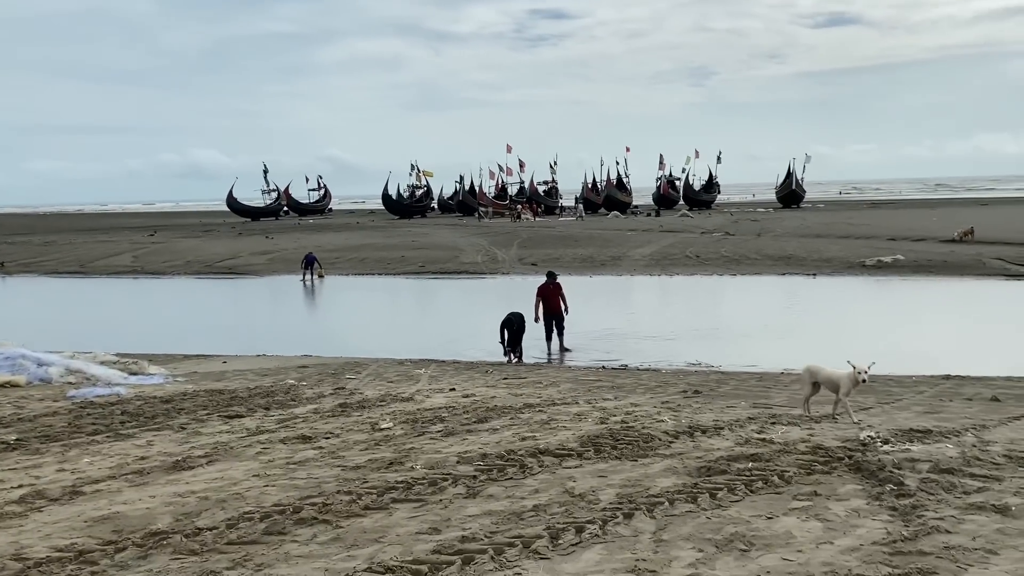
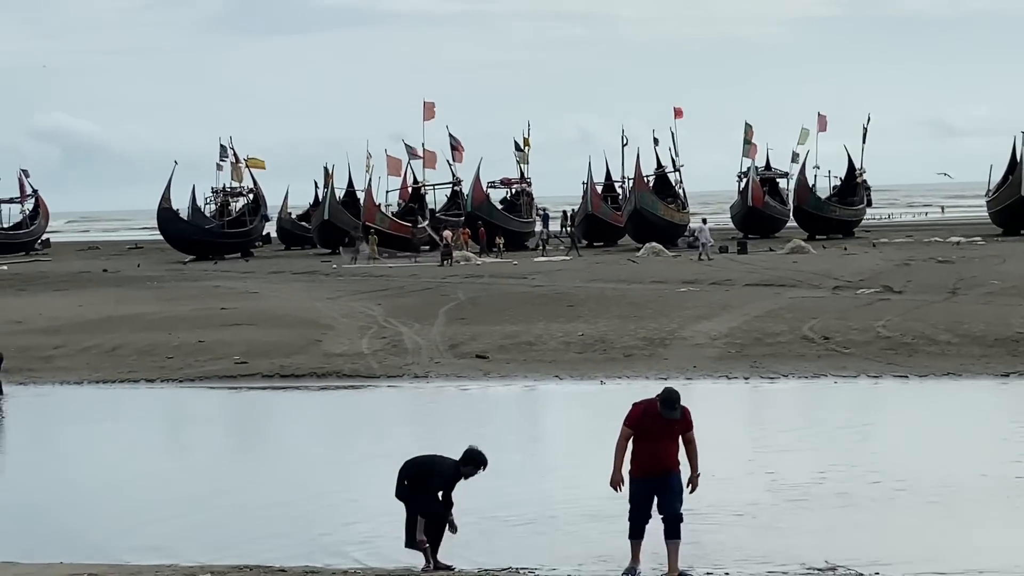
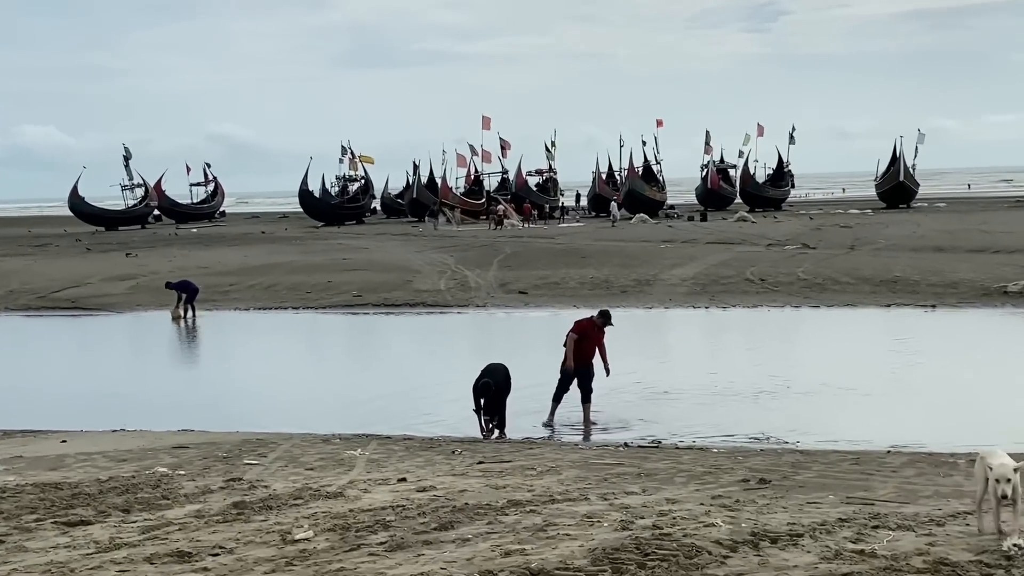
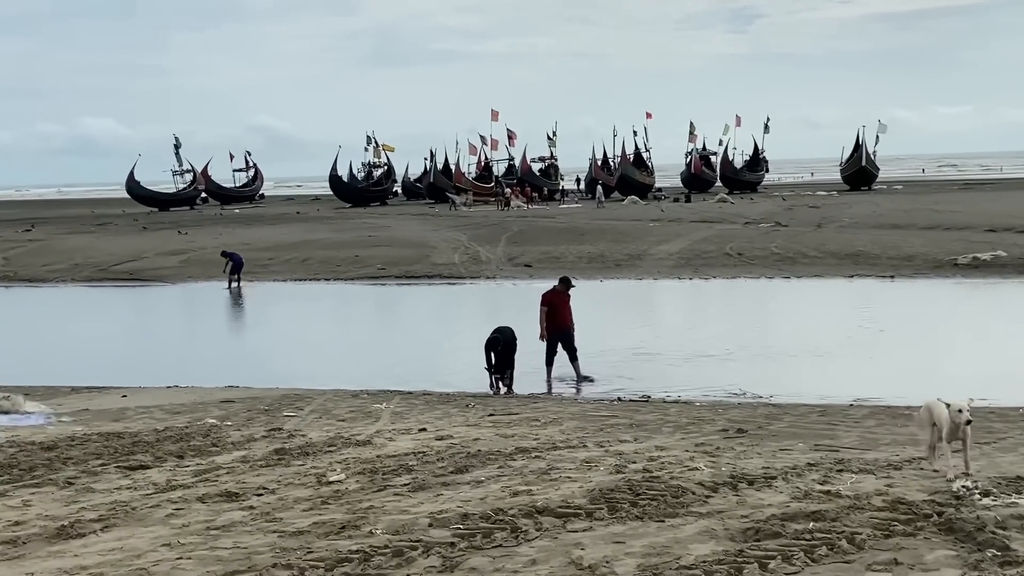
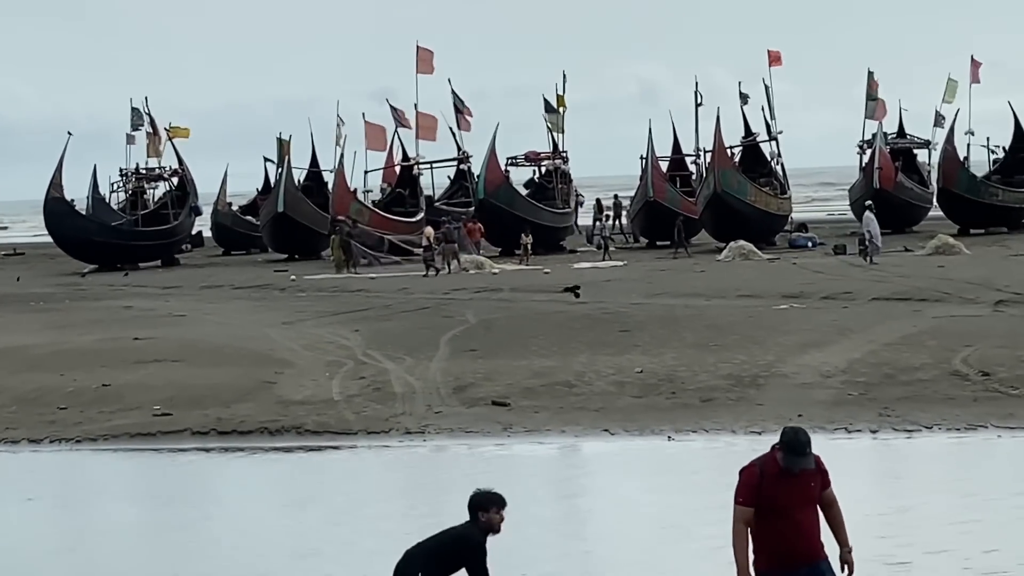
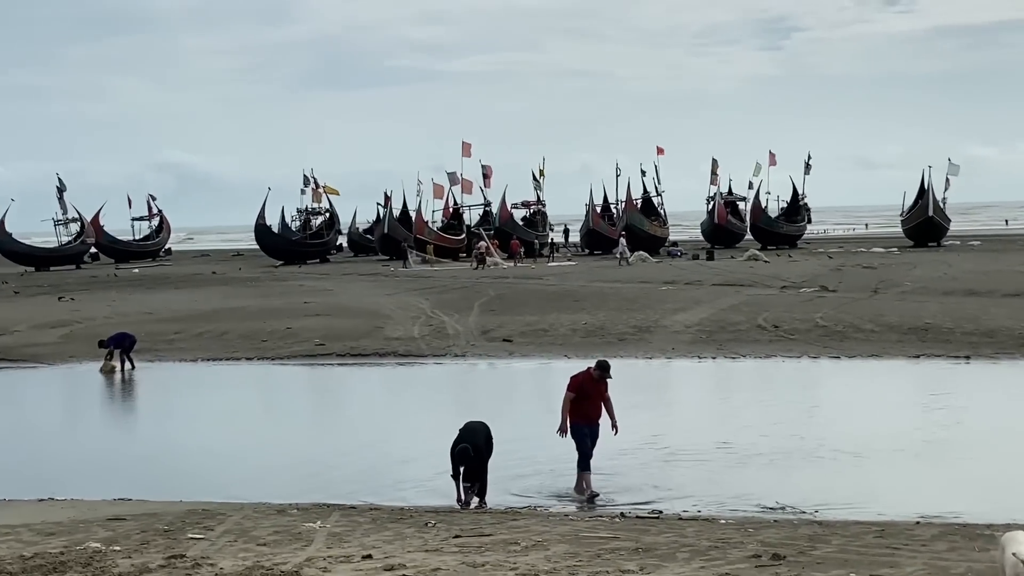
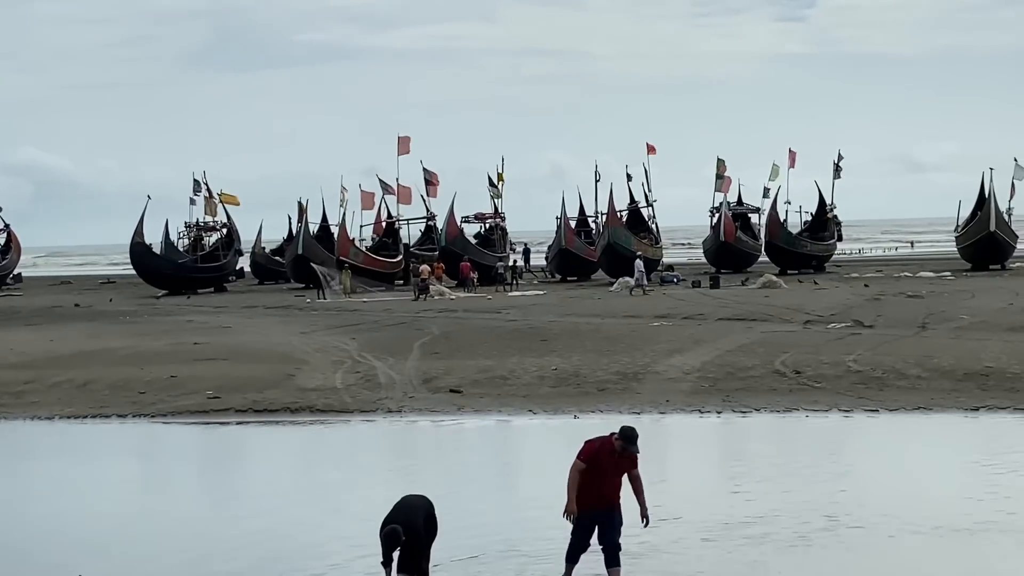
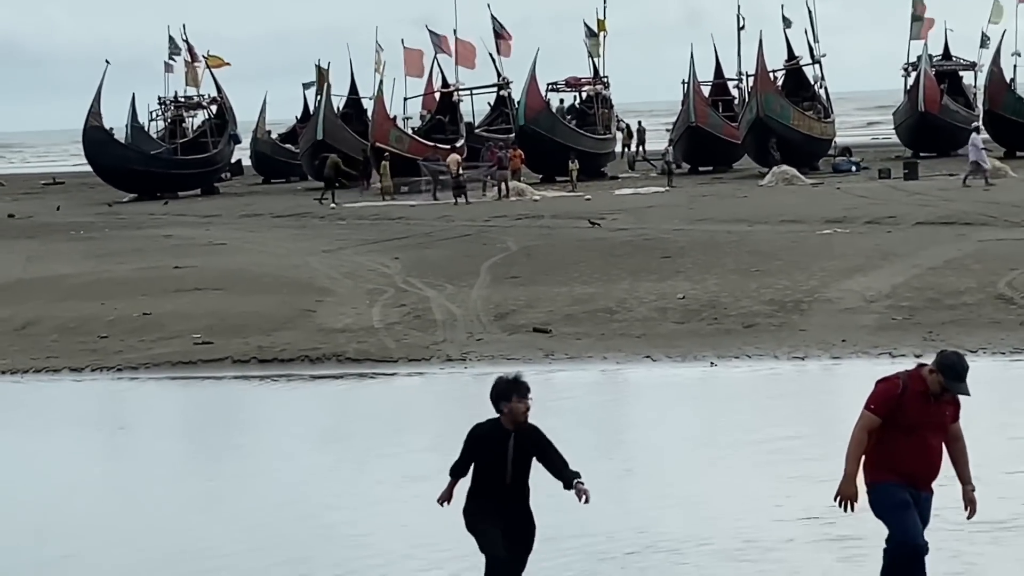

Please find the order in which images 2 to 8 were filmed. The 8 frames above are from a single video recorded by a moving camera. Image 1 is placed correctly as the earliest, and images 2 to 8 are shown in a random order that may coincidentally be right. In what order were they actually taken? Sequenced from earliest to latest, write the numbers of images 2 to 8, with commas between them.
4, 3, 6, 7, 2, 5, 8
